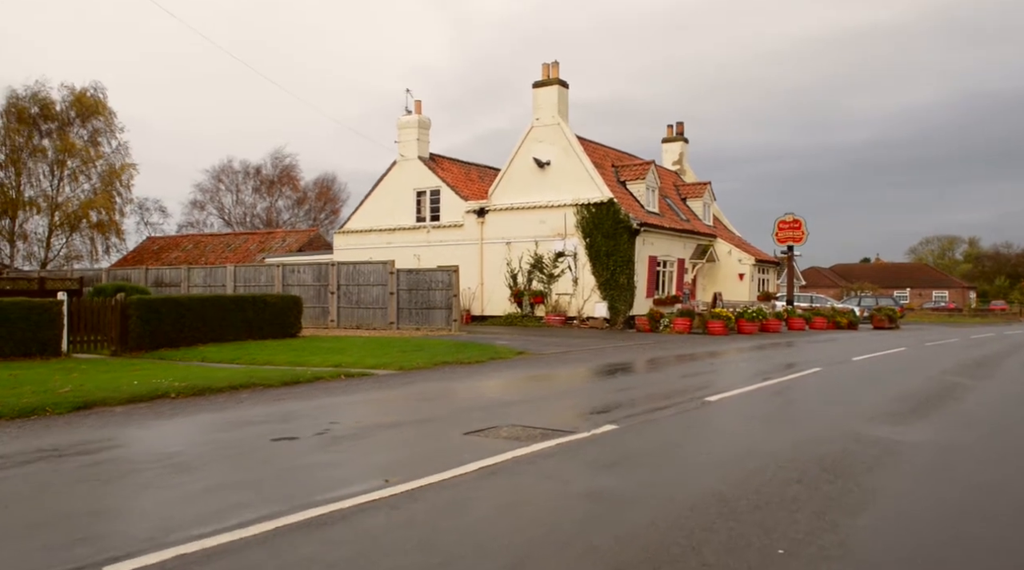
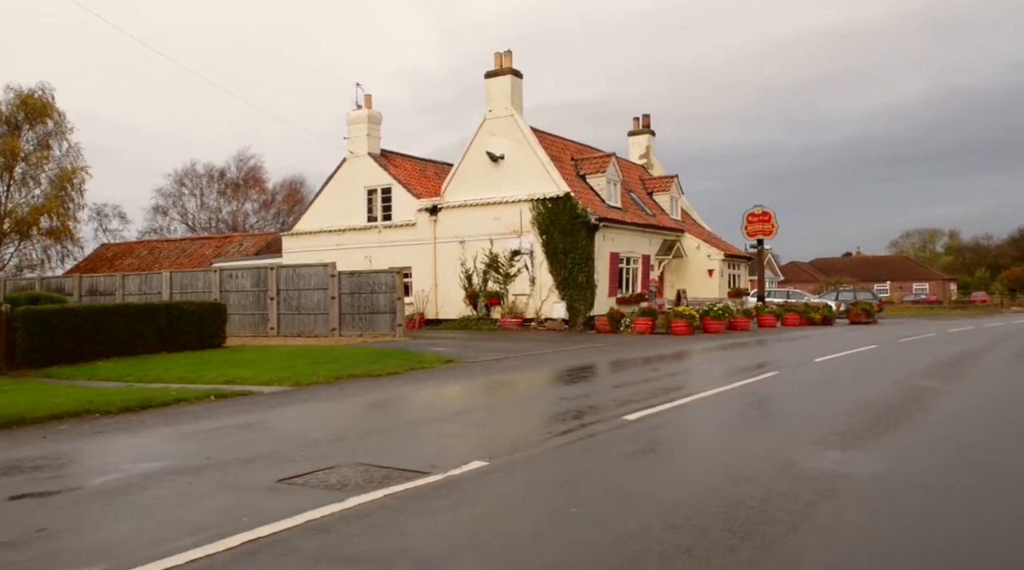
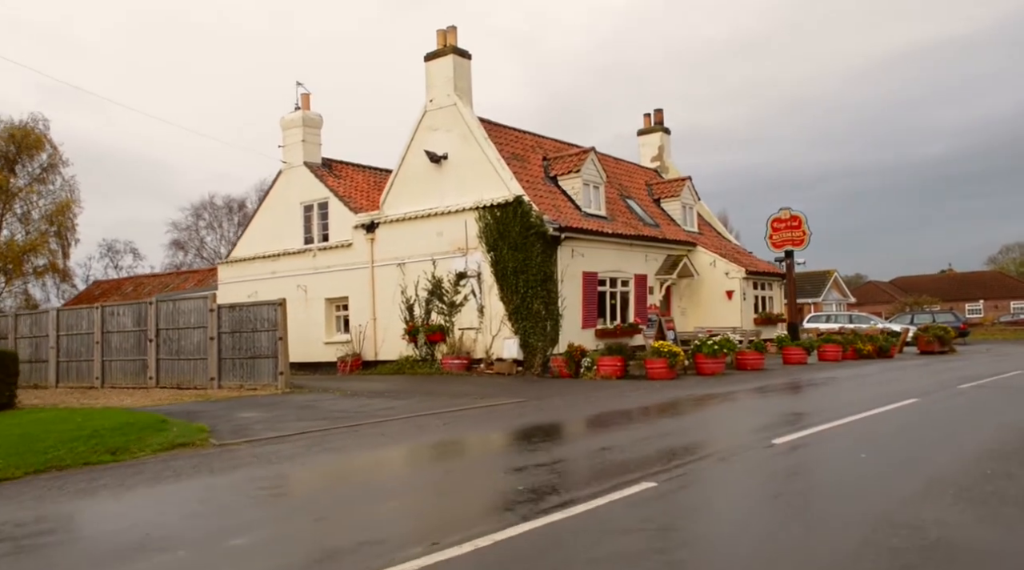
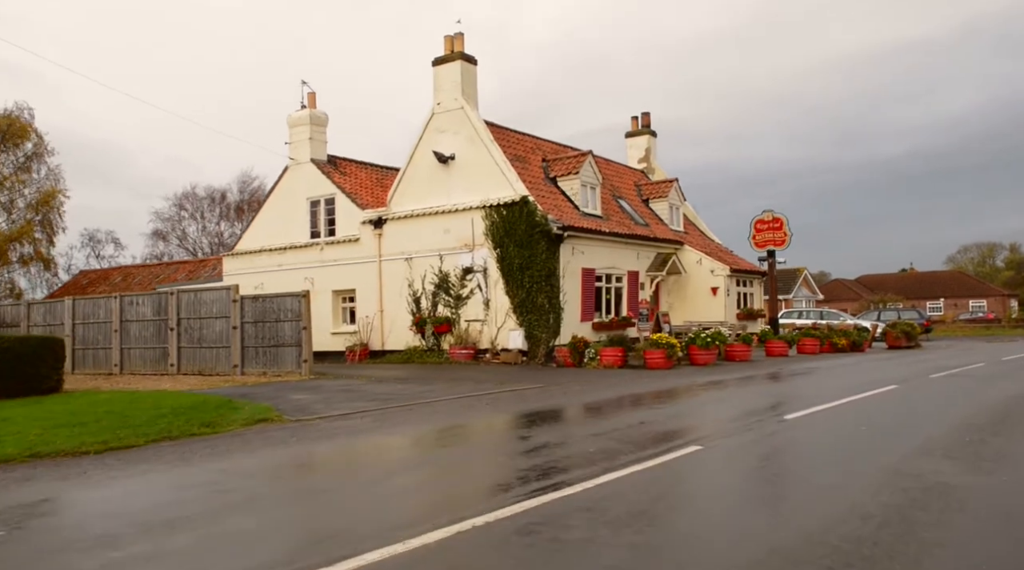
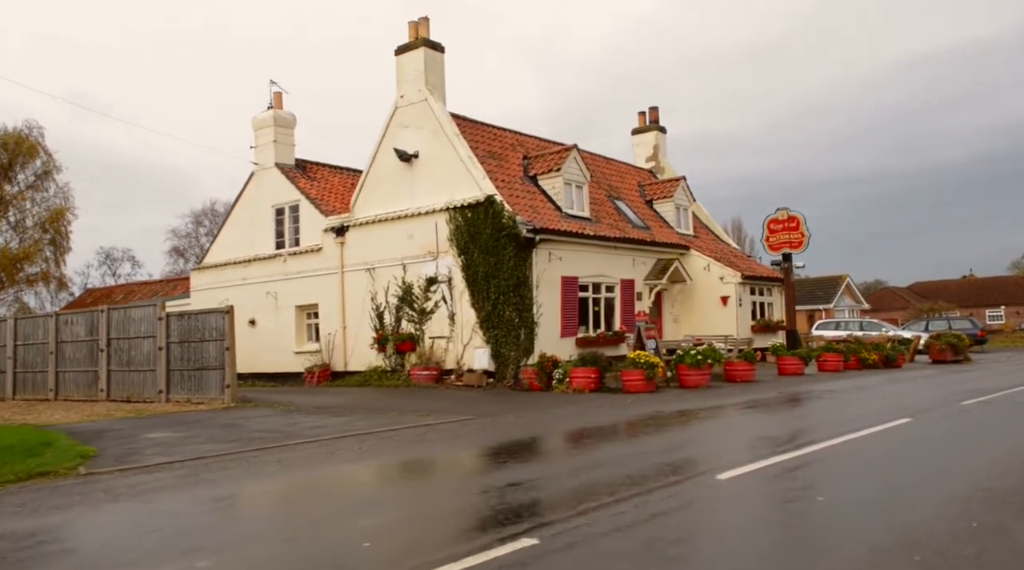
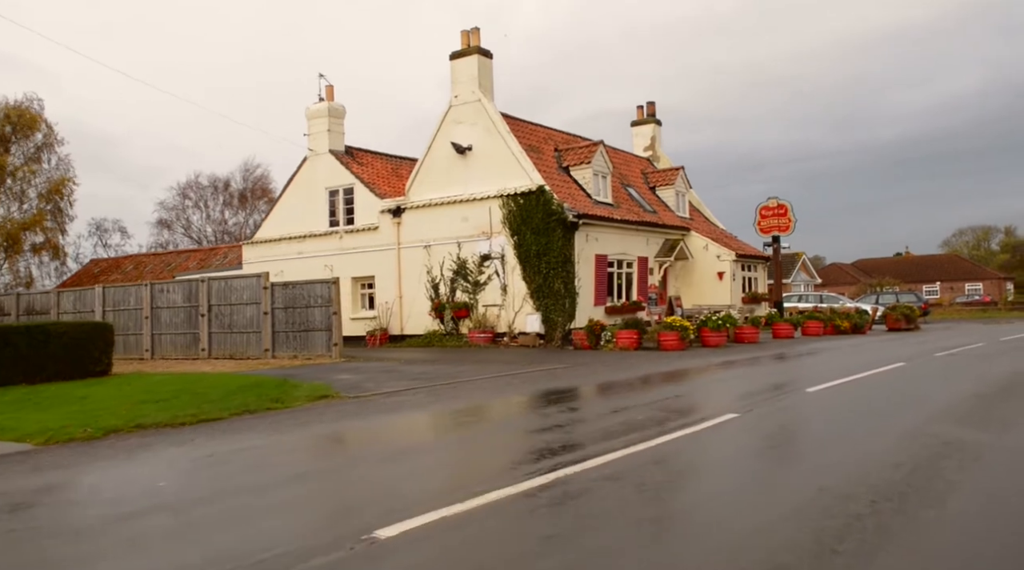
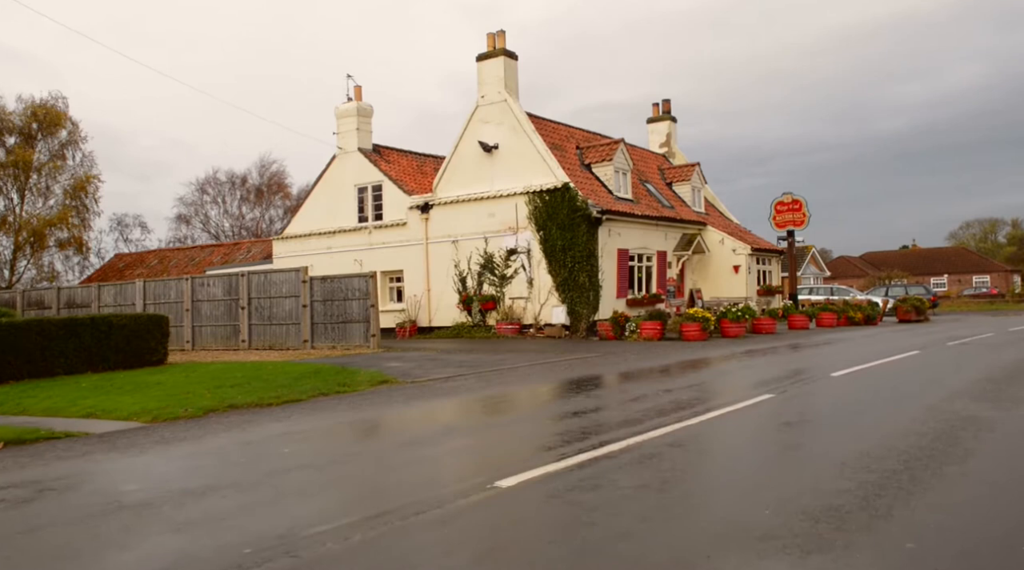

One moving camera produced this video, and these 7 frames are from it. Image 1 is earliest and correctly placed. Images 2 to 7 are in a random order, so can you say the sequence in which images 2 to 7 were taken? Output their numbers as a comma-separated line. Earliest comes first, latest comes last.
2, 7, 6, 4, 3, 5
